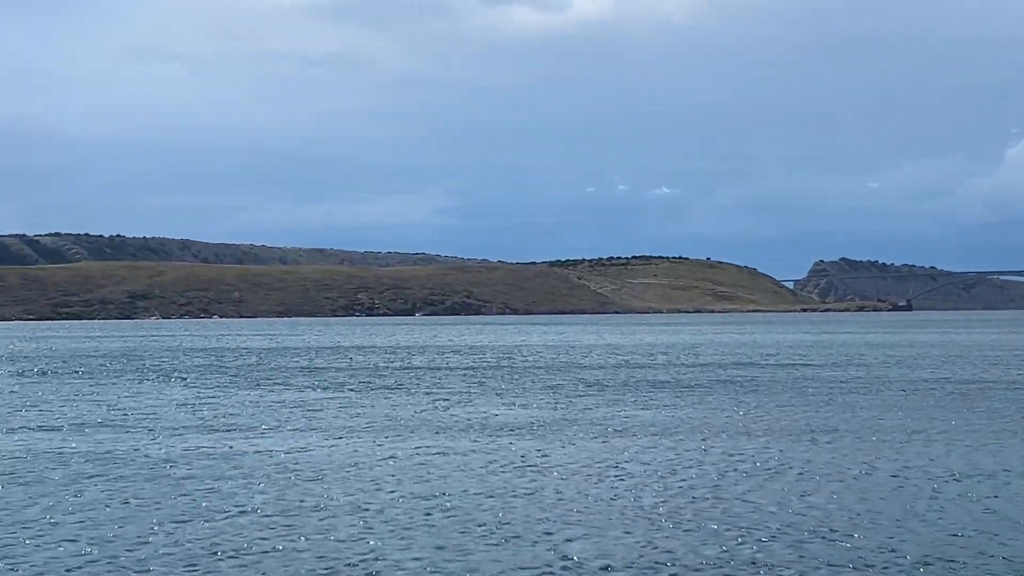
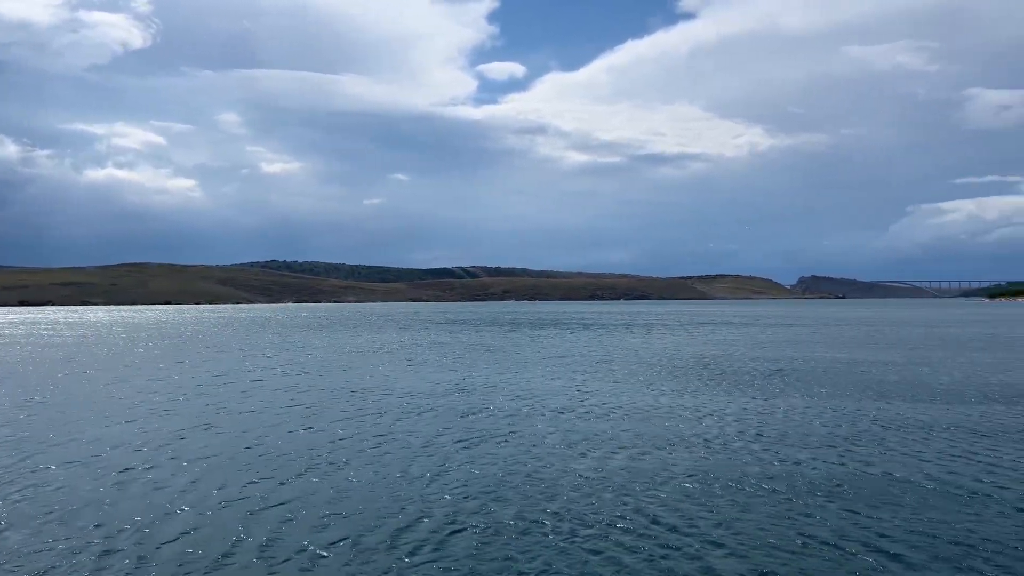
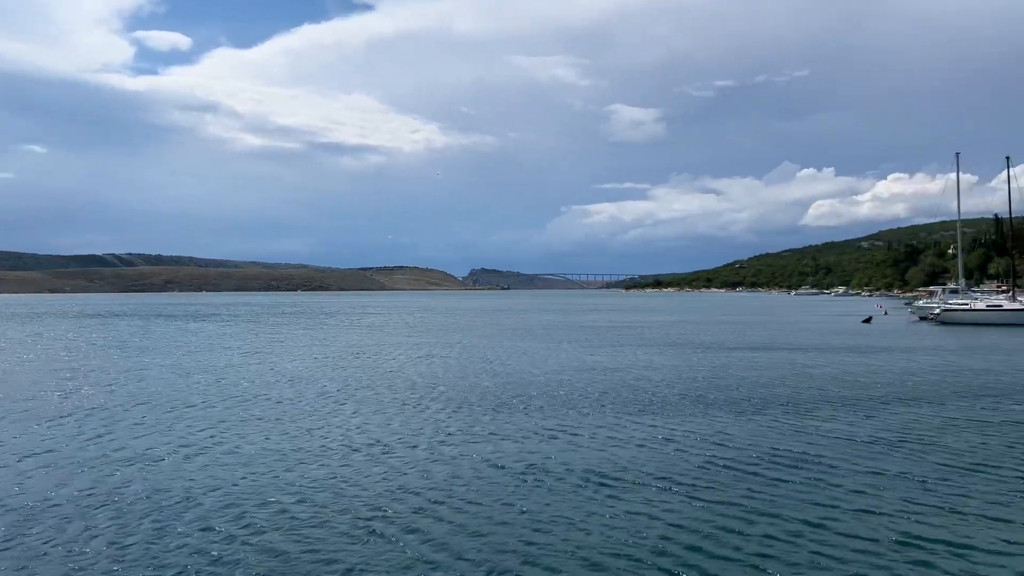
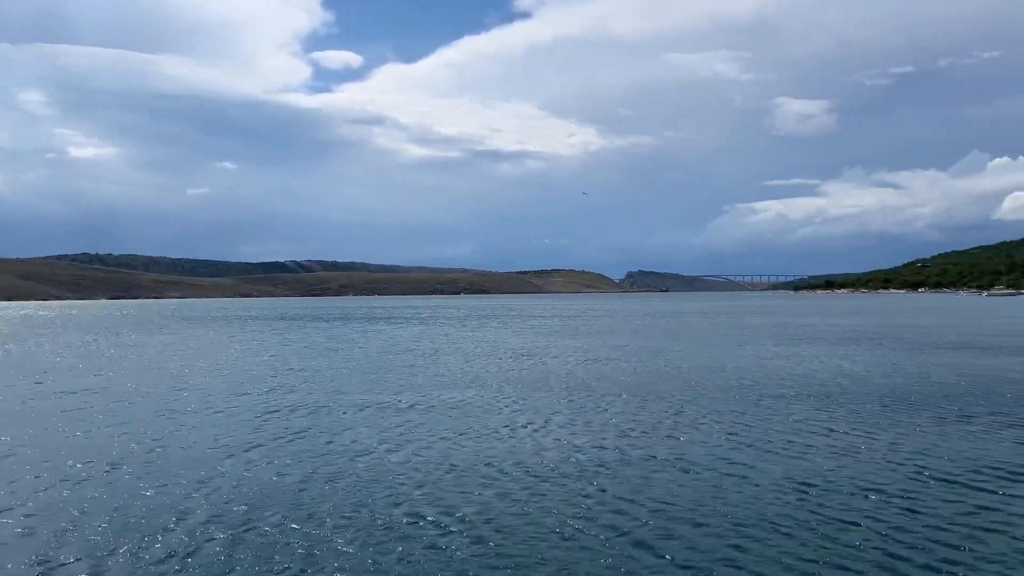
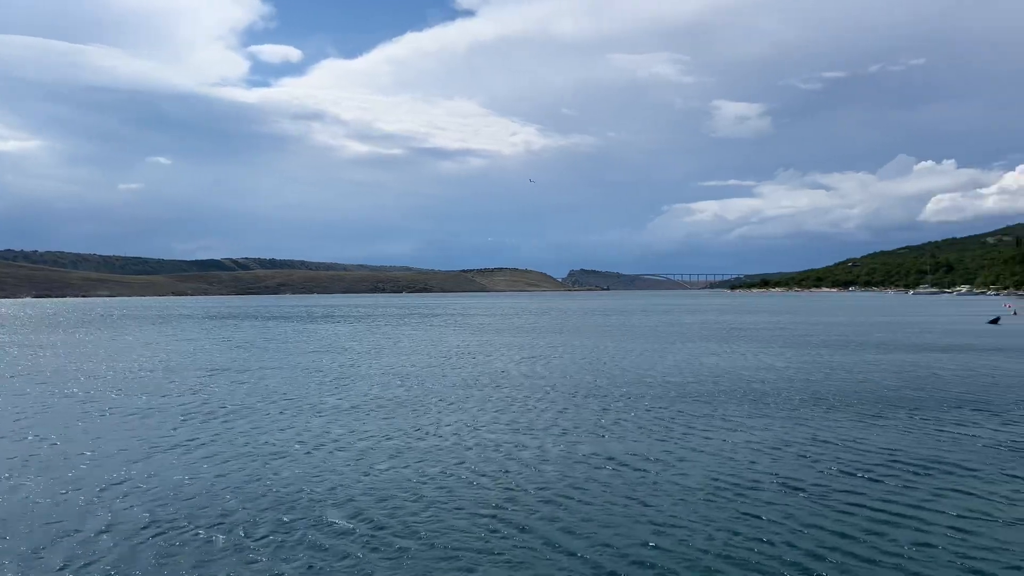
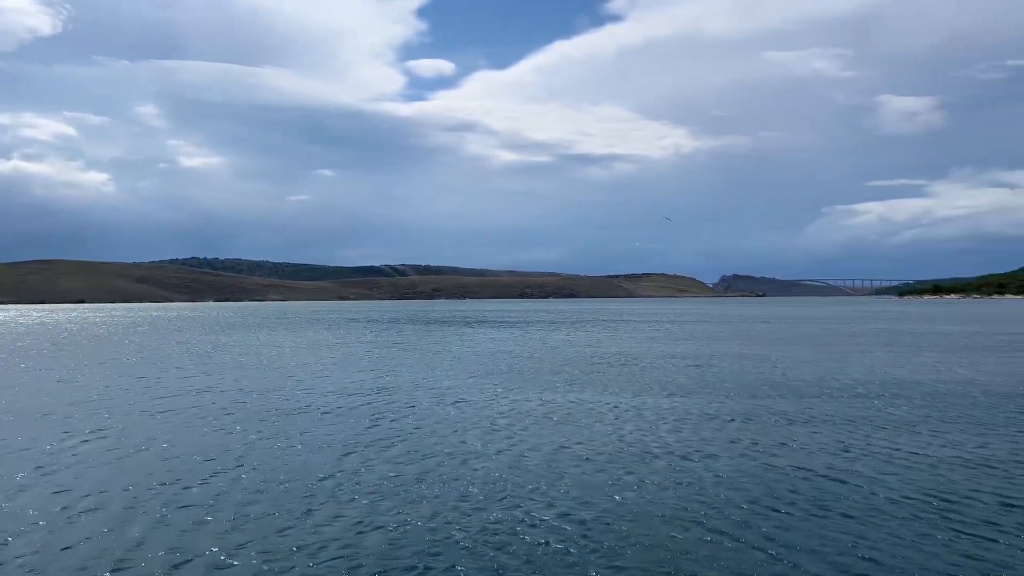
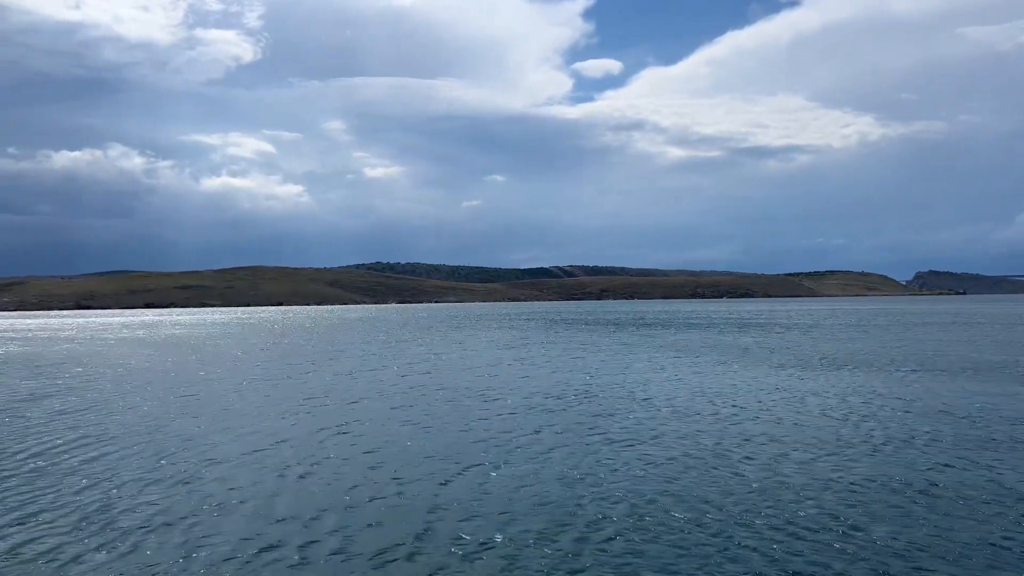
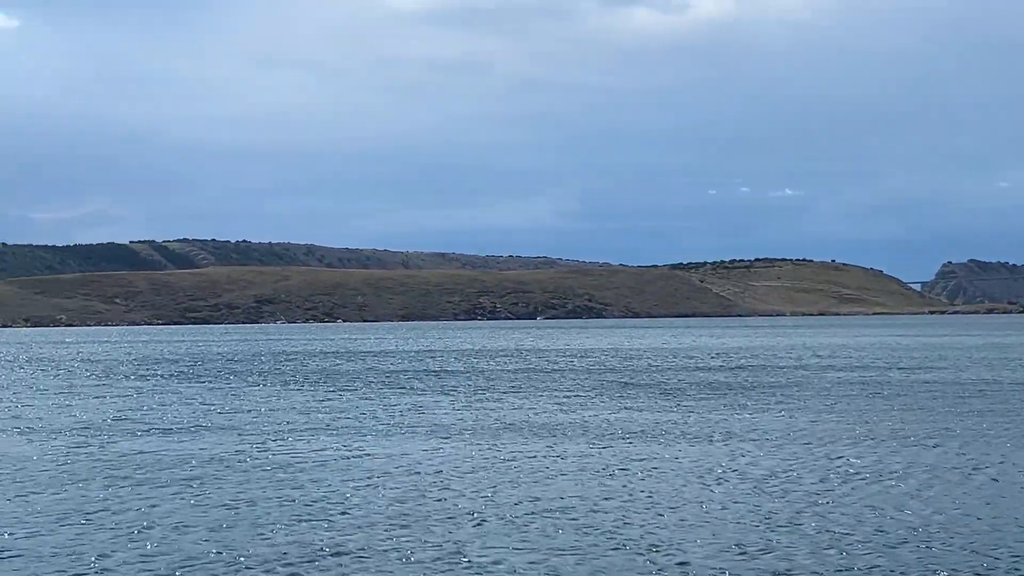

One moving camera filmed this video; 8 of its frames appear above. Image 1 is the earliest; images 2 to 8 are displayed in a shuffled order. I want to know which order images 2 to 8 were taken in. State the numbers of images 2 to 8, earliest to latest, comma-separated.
8, 7, 2, 6, 4, 5, 3
